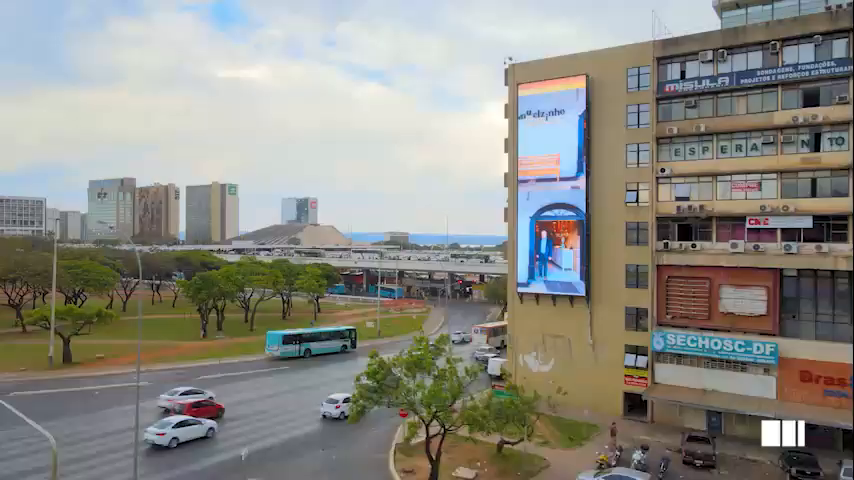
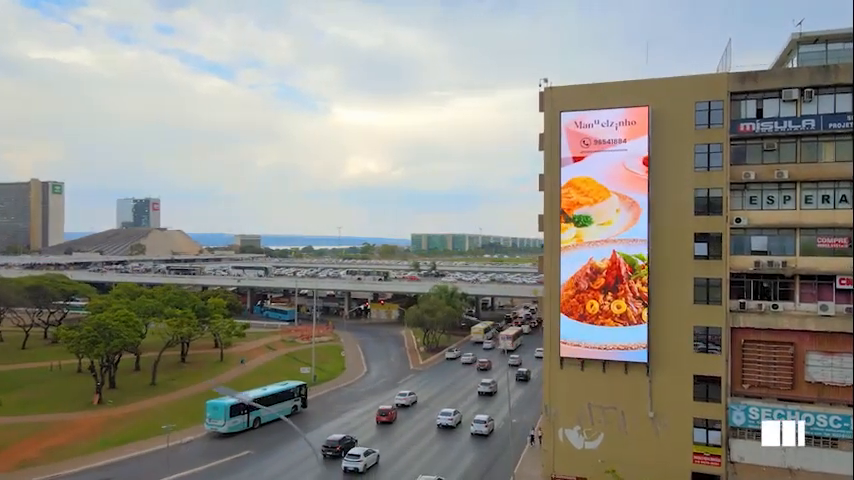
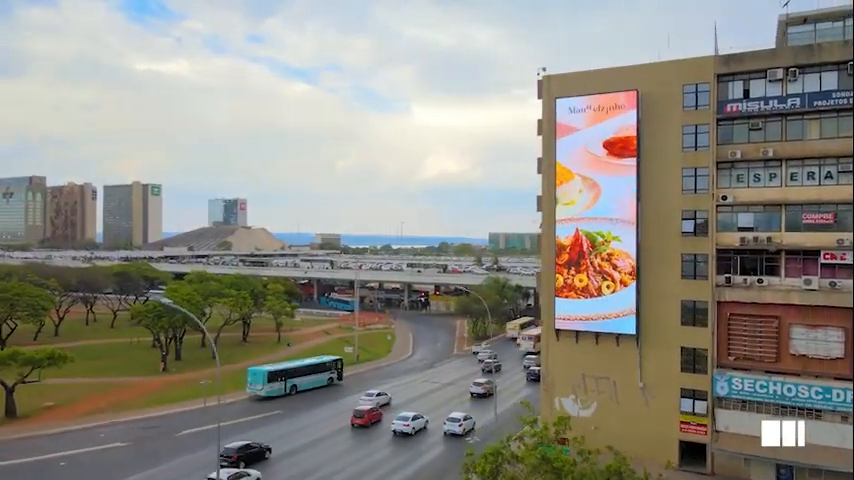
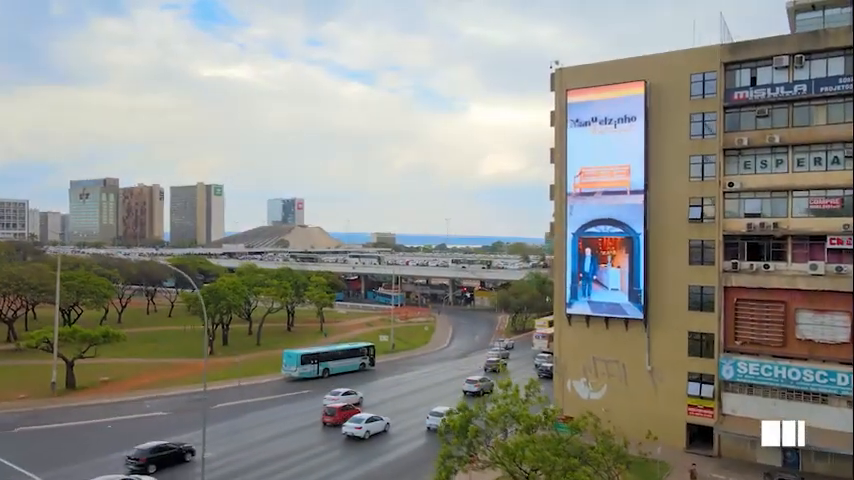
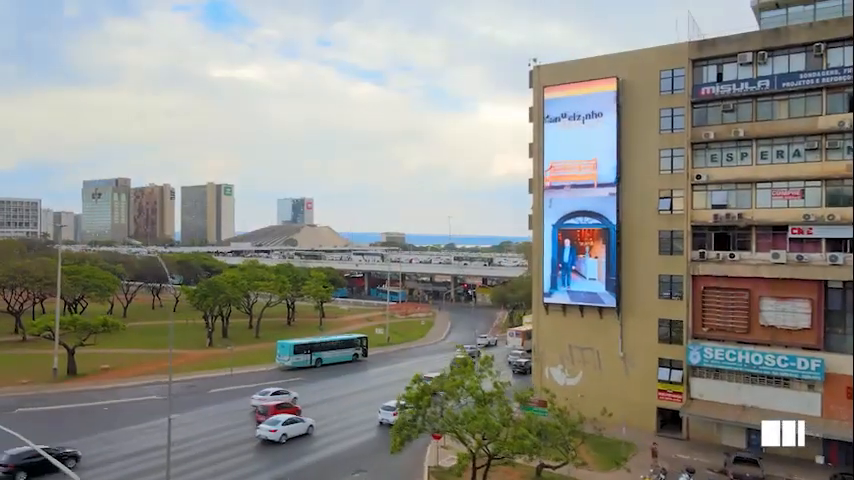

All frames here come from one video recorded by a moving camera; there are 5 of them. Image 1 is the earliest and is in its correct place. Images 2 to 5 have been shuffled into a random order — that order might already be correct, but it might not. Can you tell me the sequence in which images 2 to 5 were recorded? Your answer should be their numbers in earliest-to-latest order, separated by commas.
5, 4, 3, 2
